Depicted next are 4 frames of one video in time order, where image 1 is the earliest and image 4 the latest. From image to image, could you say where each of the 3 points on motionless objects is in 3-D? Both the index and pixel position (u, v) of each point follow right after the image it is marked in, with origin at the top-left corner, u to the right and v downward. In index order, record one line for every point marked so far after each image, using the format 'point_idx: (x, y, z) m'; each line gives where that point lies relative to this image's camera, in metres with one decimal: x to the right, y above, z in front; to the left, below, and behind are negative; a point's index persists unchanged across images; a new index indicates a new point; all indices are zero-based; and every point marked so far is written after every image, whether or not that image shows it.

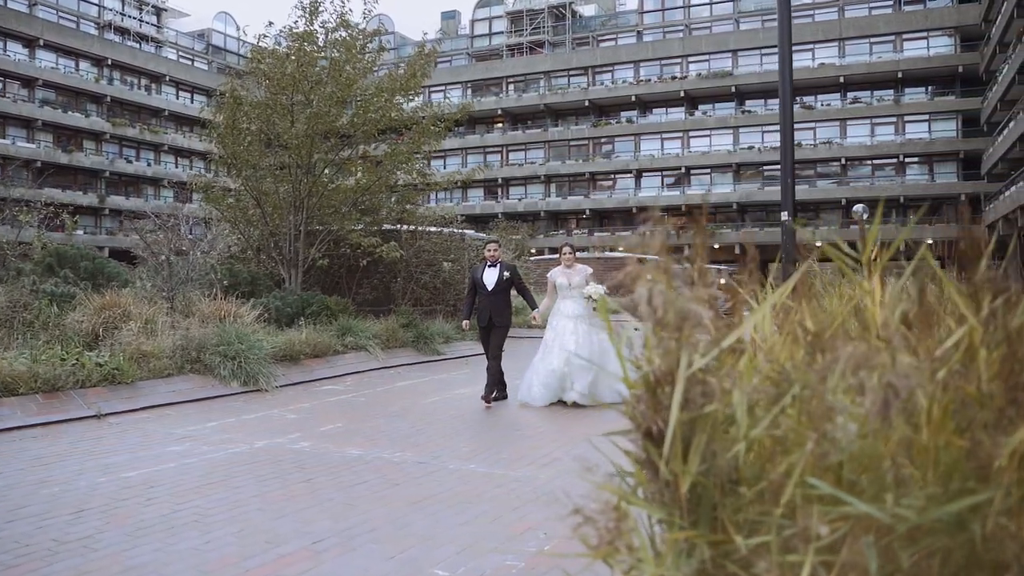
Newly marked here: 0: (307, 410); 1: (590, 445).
0: (-2.3, -1.4, +8.2) m
1: (+0.6, -1.3, +6.0) m
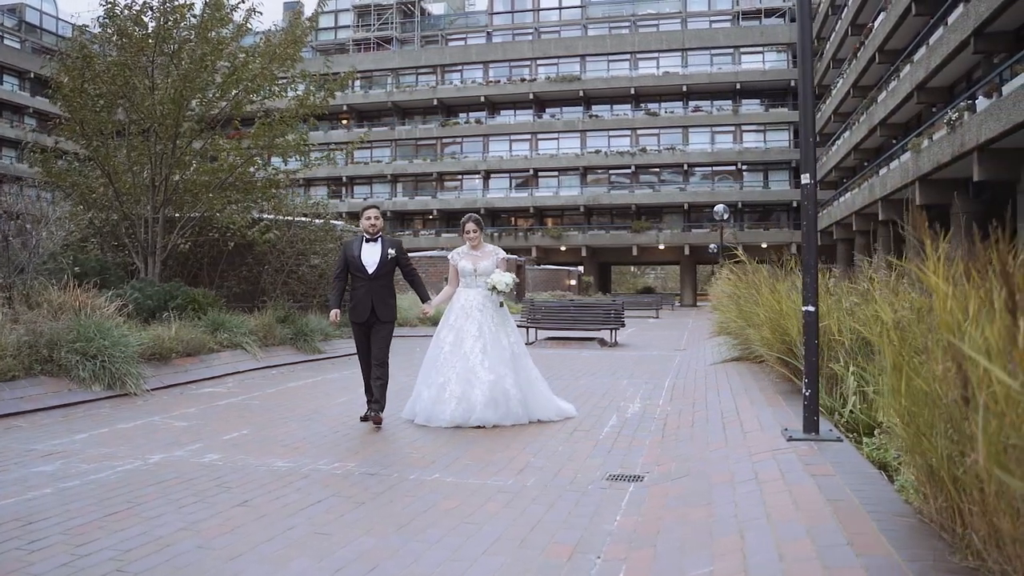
0: (-3.0, -1.2, +7.0) m
1: (+0.3, -1.2, +5.3) m
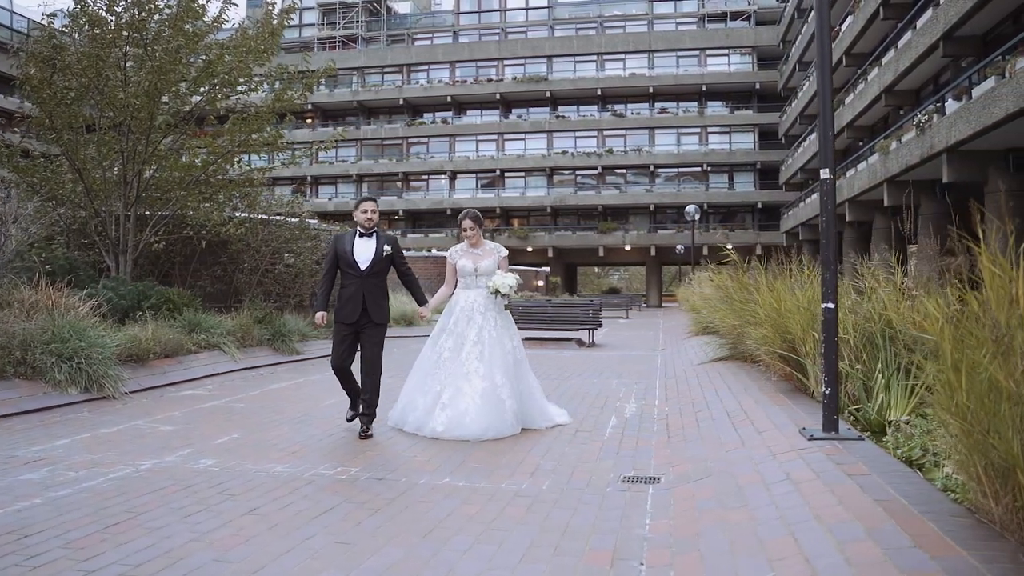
0: (-3.0, -1.2, +6.7) m
1: (+0.3, -1.1, +5.2) m
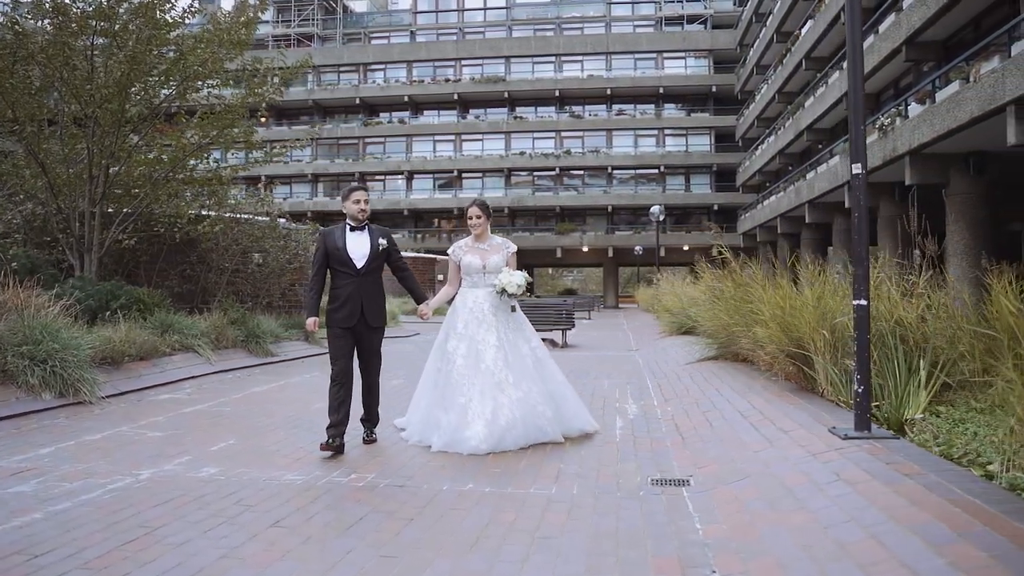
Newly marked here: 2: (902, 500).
0: (-3.0, -1.2, +6.4) m
1: (+0.4, -1.1, +5.0) m
2: (+1.5, -0.8, +2.8) m
